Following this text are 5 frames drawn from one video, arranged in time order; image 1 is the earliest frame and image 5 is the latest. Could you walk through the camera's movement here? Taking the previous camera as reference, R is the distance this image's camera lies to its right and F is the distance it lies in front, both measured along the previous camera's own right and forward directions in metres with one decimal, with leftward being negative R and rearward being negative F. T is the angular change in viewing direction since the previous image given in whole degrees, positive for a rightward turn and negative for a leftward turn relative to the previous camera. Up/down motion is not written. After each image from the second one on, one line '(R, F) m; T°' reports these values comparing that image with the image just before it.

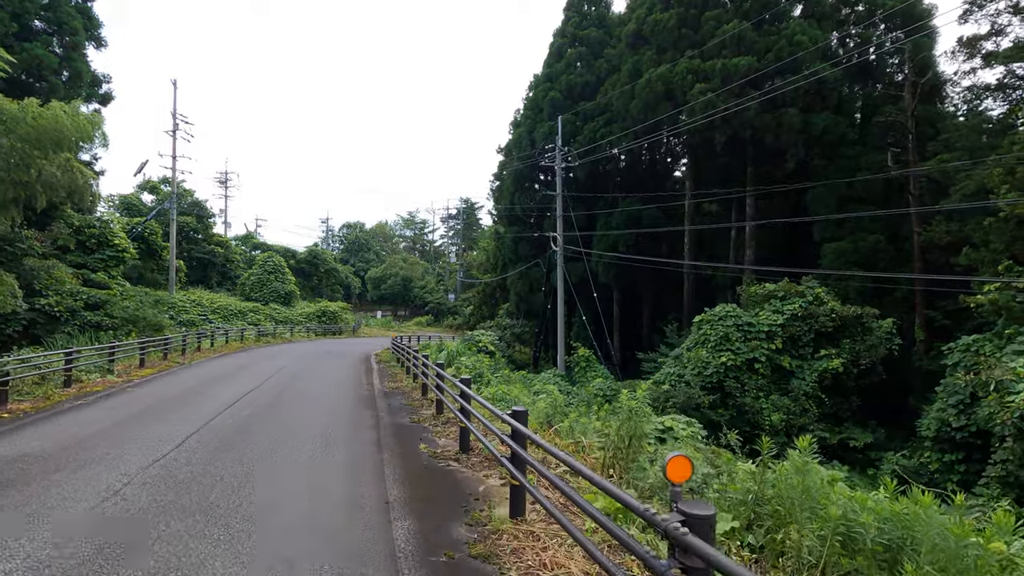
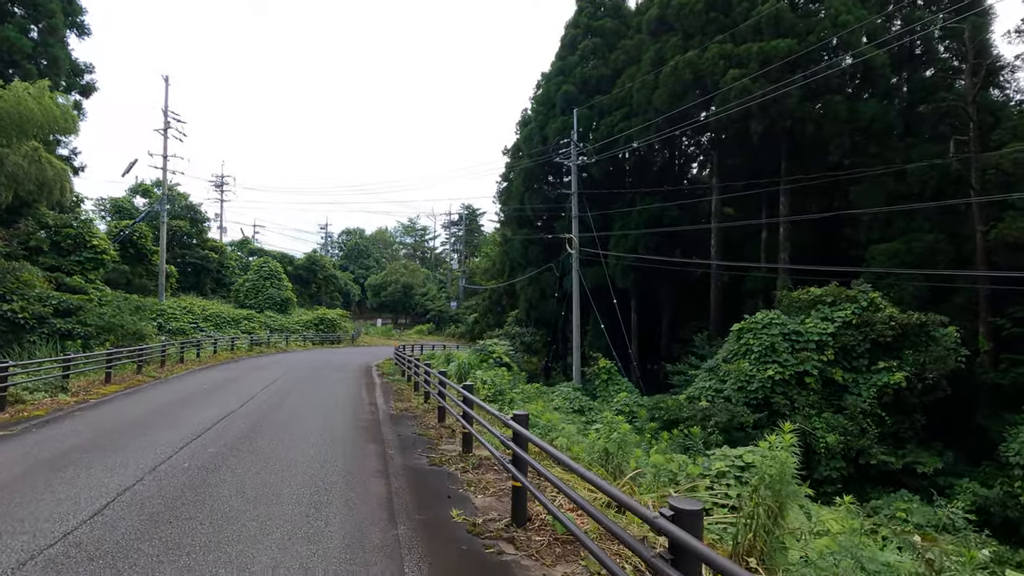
(-0.5, +1.7) m; 0°
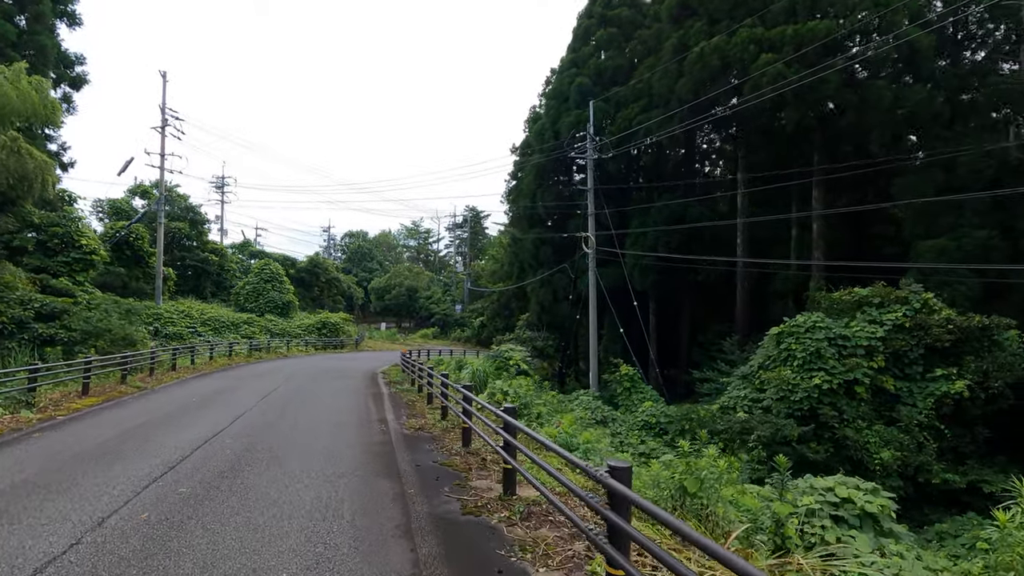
(-0.4, +1.2) m; 0°
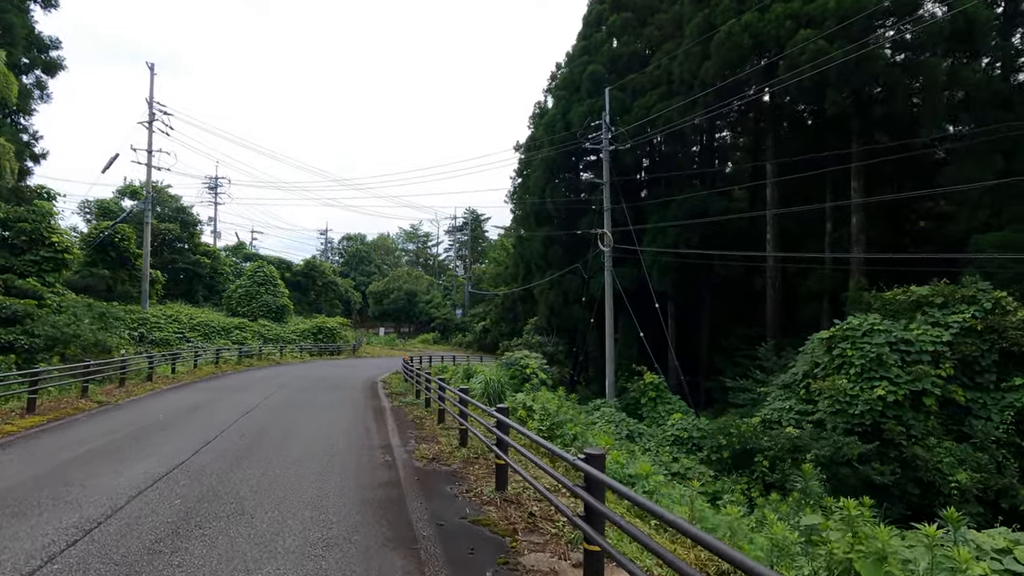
(-0.4, +1.5) m; 0°
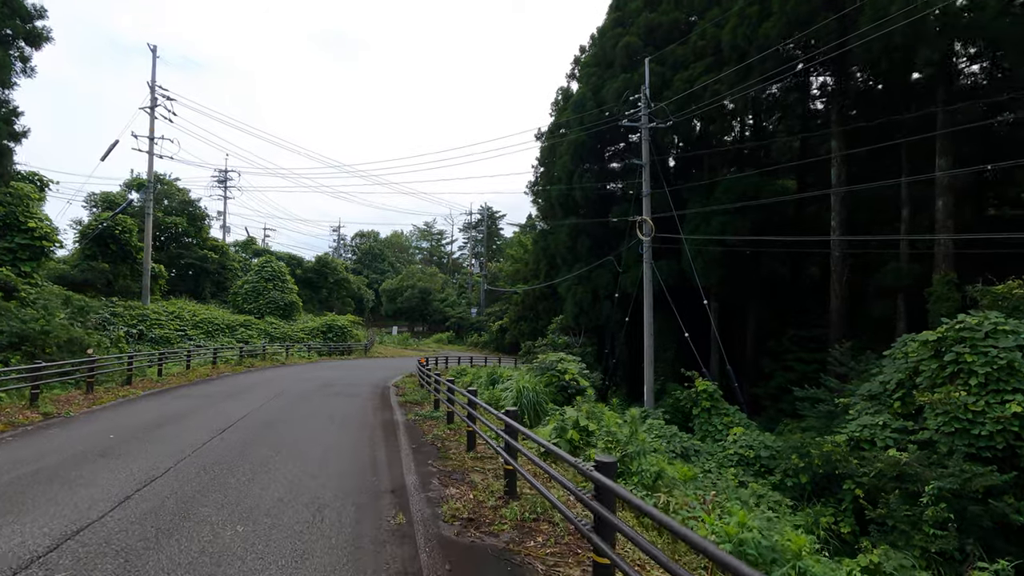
(-0.5, +2.0) m; -1°
